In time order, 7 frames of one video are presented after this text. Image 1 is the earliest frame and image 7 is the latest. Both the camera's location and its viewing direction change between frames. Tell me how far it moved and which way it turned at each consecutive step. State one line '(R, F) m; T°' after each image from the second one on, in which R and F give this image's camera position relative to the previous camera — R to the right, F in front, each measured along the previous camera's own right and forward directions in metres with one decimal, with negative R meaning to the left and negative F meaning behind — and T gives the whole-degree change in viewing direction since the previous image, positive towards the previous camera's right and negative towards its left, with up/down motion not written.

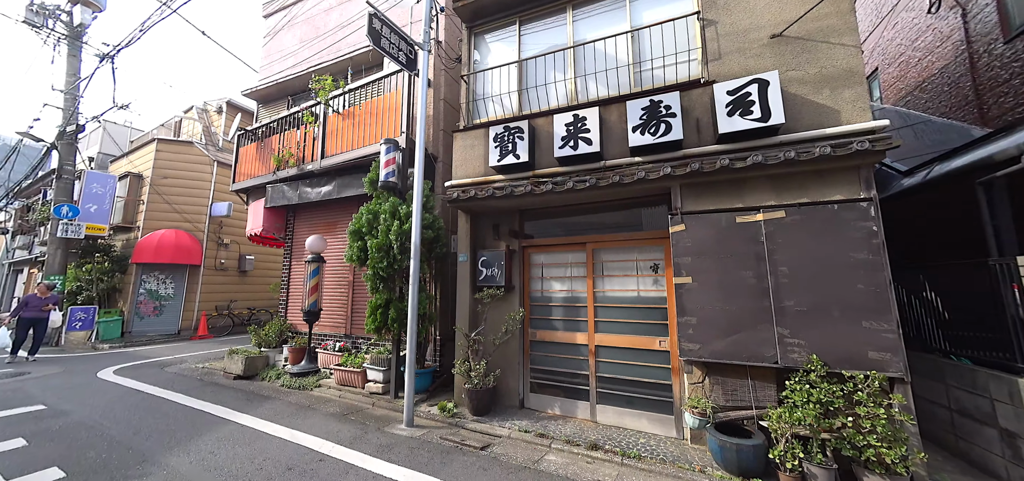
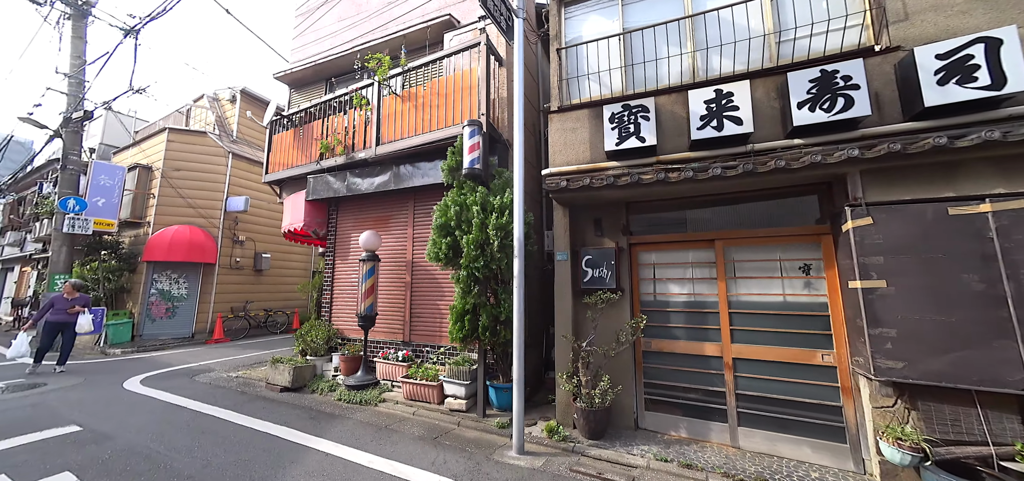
(-1.5, +0.7) m; +1°
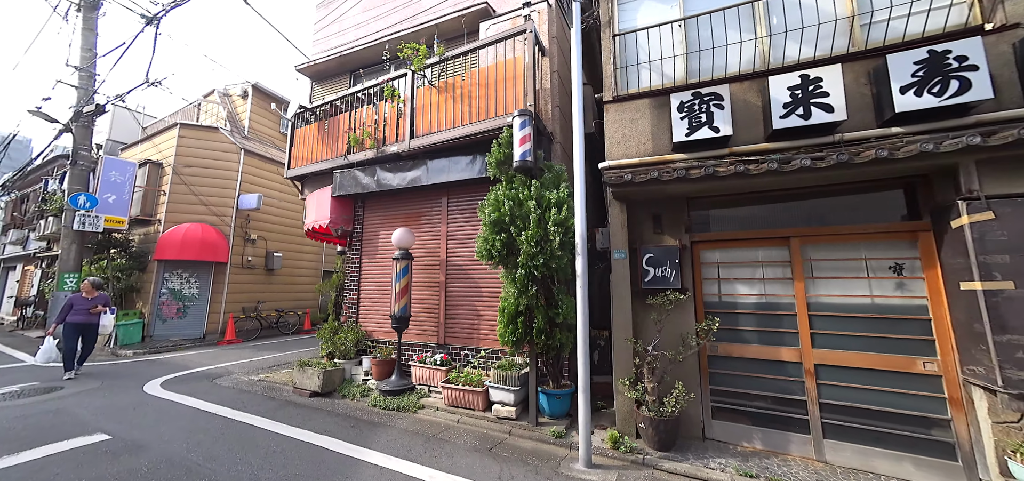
(-0.7, +0.3) m; 0°
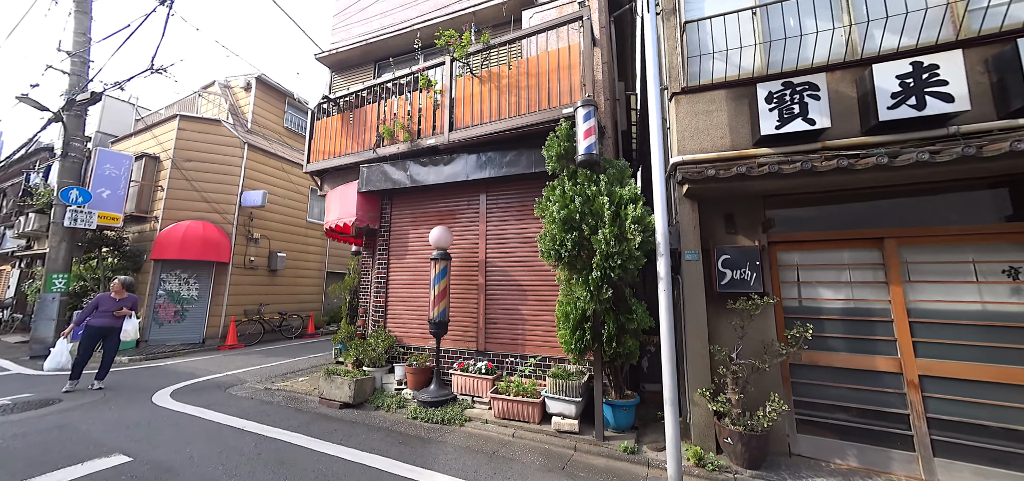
(-0.9, +0.4) m; +2°
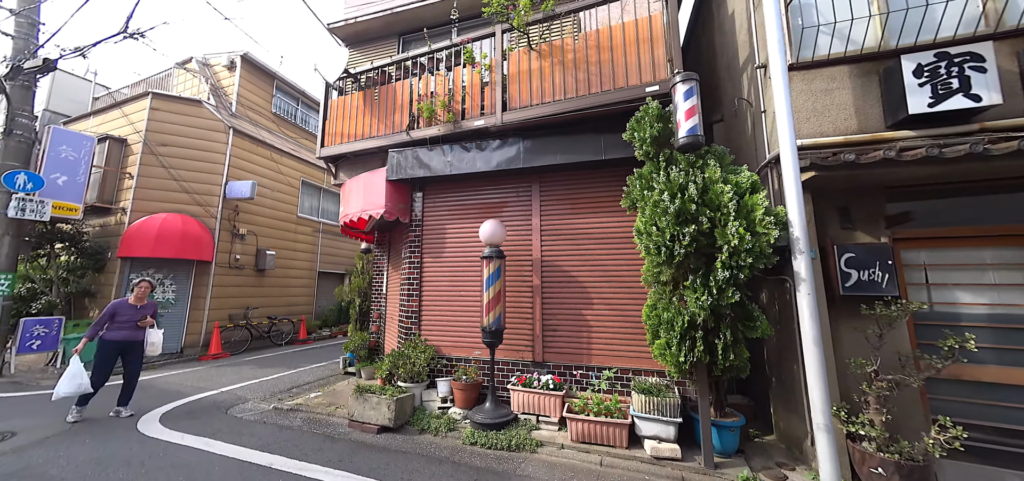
(-1.2, +0.8) m; +4°
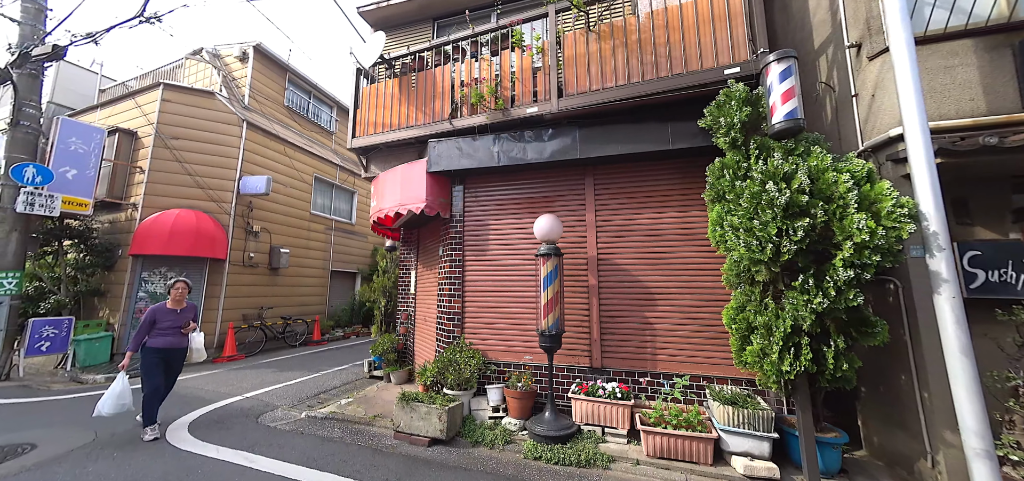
(-0.8, +0.4) m; 0°
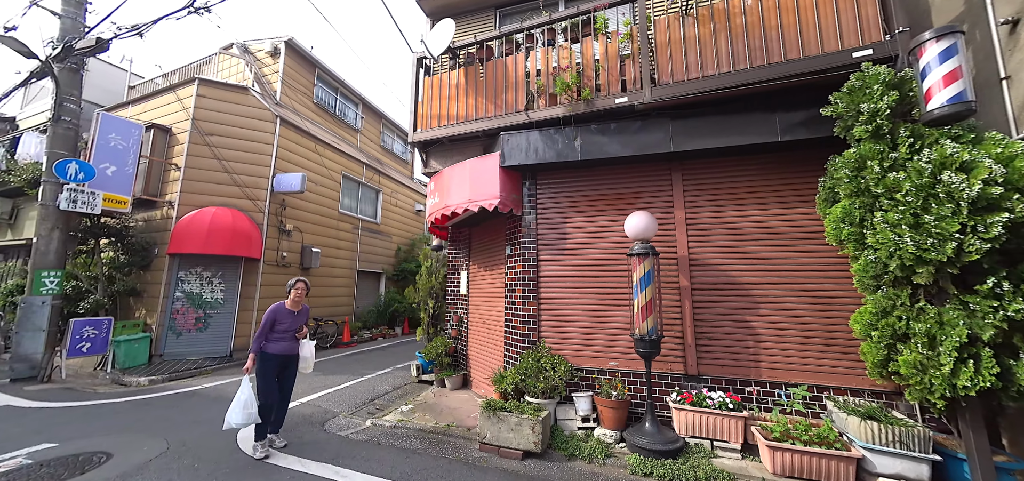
(-1.1, +0.3) m; -1°
